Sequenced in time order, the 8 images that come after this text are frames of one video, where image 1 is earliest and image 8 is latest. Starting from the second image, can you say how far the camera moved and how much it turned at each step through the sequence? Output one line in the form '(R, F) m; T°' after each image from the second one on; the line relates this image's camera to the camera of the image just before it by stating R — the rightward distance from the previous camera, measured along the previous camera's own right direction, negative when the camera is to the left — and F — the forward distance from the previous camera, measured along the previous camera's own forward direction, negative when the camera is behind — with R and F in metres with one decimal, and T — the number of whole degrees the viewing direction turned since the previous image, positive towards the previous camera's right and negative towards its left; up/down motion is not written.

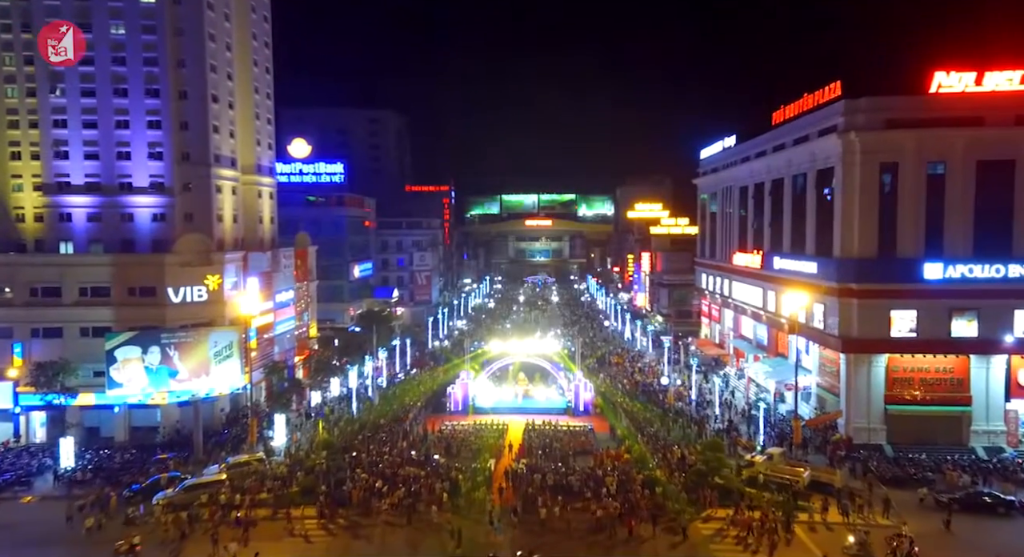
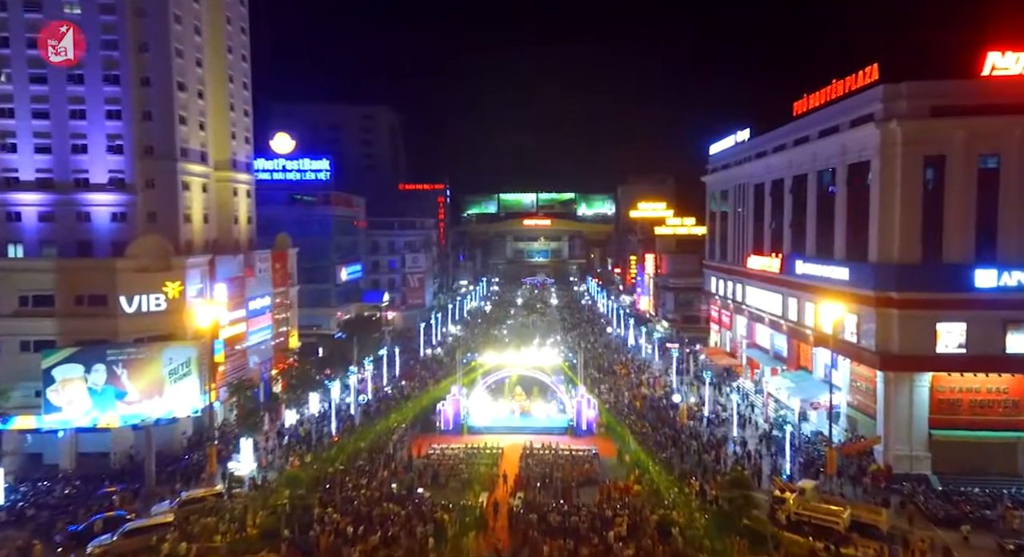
(+0.1, +3.8) m; 0°
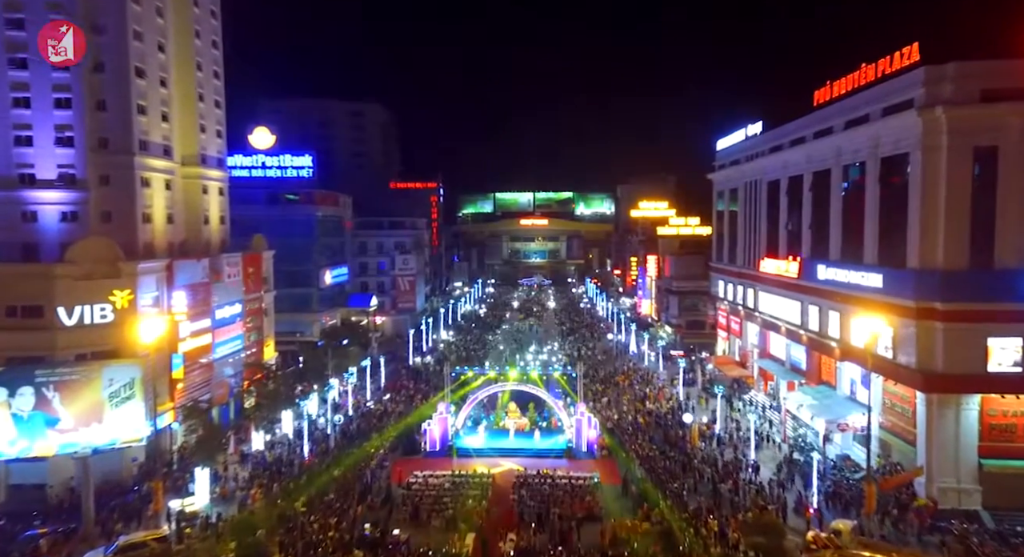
(+0.2, +3.5) m; 0°
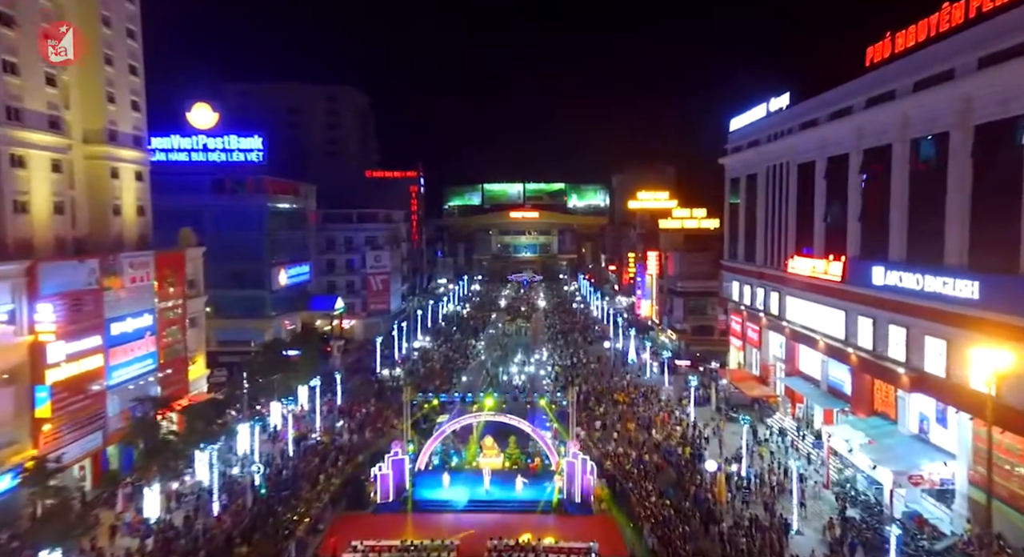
(+0.7, +7.3) m; +1°
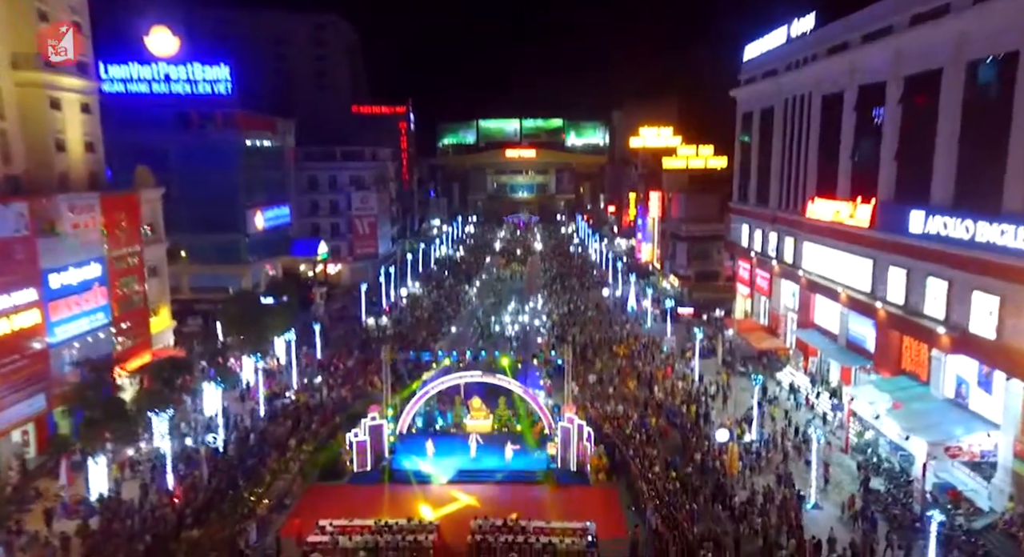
(+0.3, +3.1) m; 0°
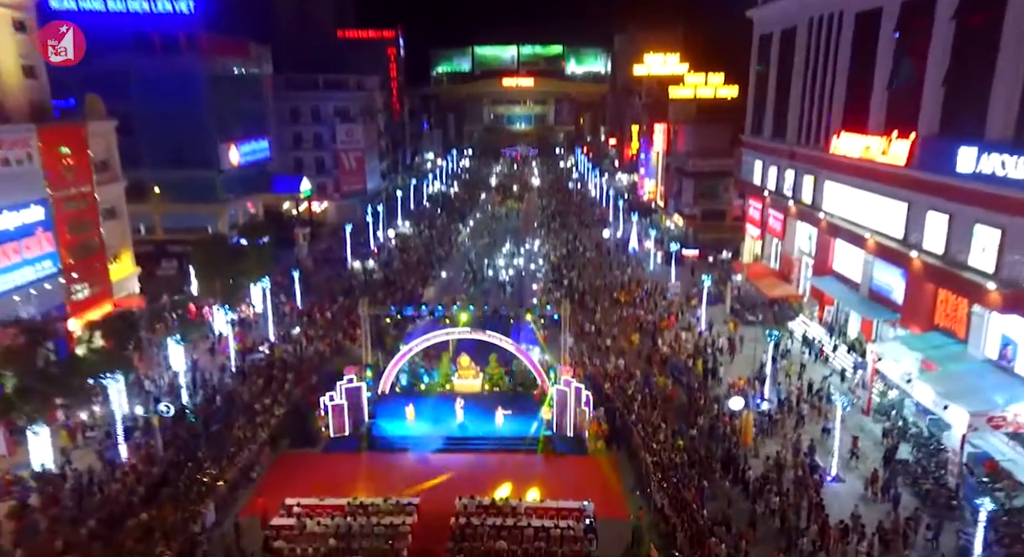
(+0.2, +2.8) m; 0°
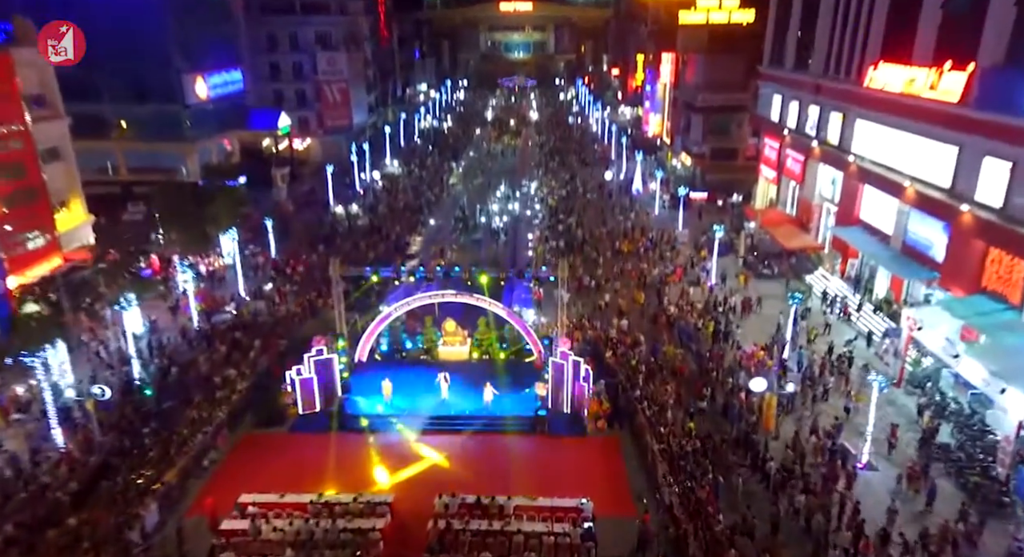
(+0.2, +2.9) m; 0°
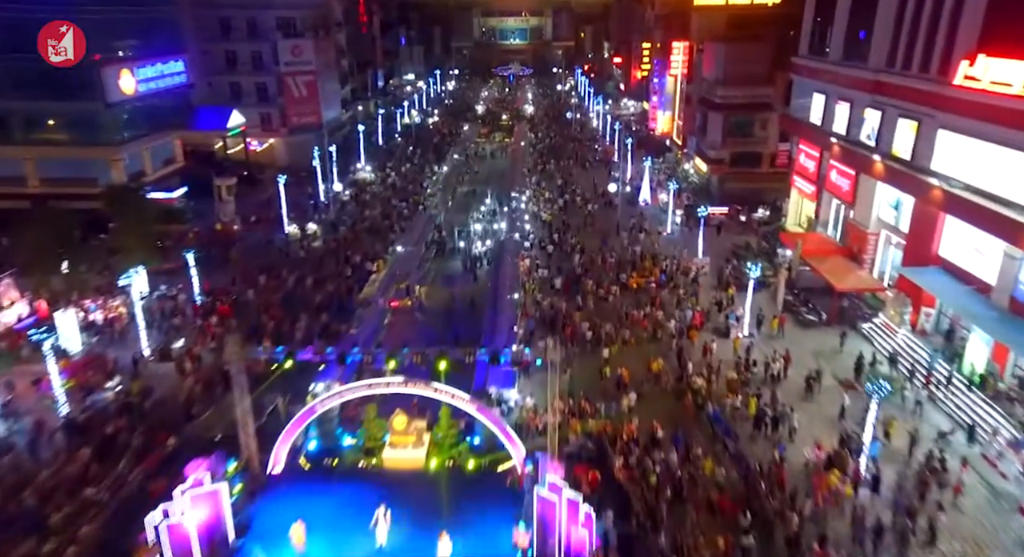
(+0.6, +6.5) m; 0°
